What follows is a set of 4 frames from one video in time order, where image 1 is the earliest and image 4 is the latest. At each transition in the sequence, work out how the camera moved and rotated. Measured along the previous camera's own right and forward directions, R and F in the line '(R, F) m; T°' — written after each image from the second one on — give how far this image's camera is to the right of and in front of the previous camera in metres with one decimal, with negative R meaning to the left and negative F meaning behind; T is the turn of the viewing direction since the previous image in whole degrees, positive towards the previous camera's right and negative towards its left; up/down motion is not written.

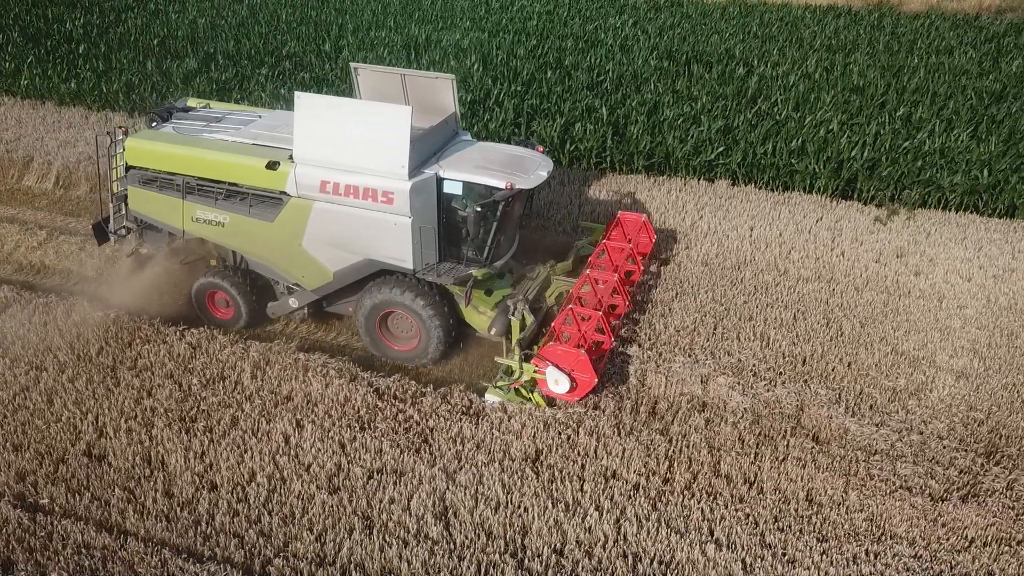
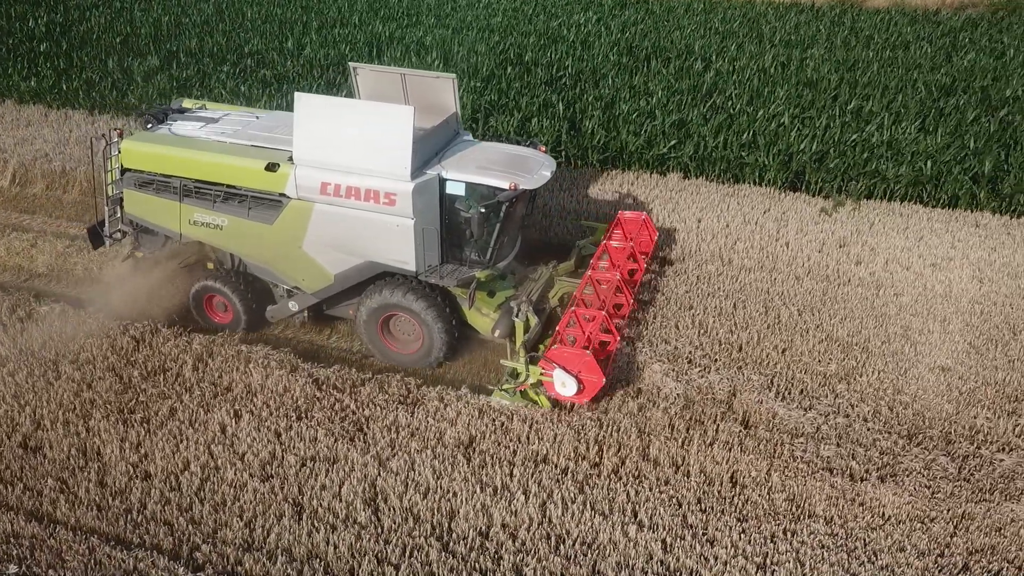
(+0.4, -0.1) m; +1°
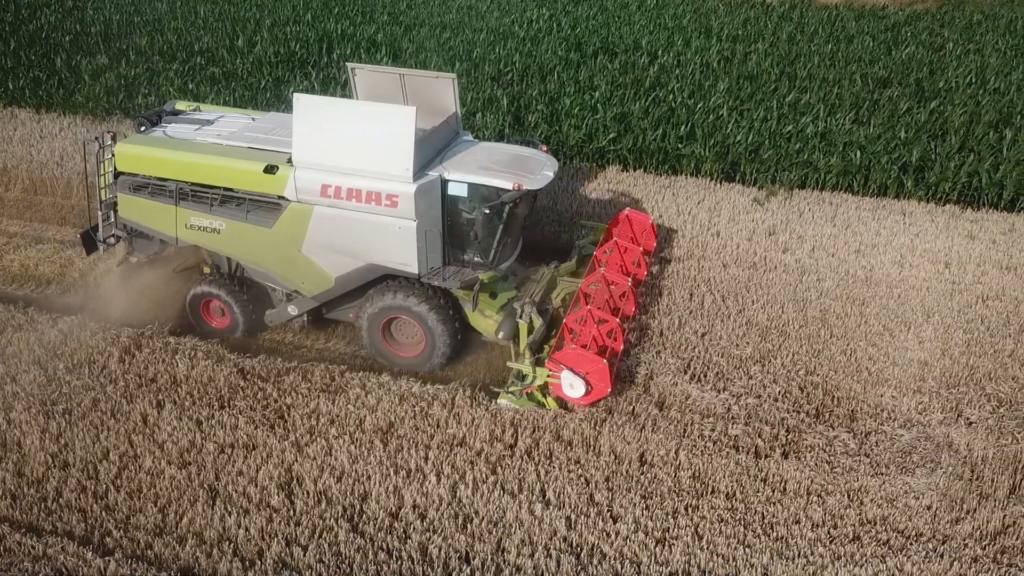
(+0.5, -0.1) m; +1°
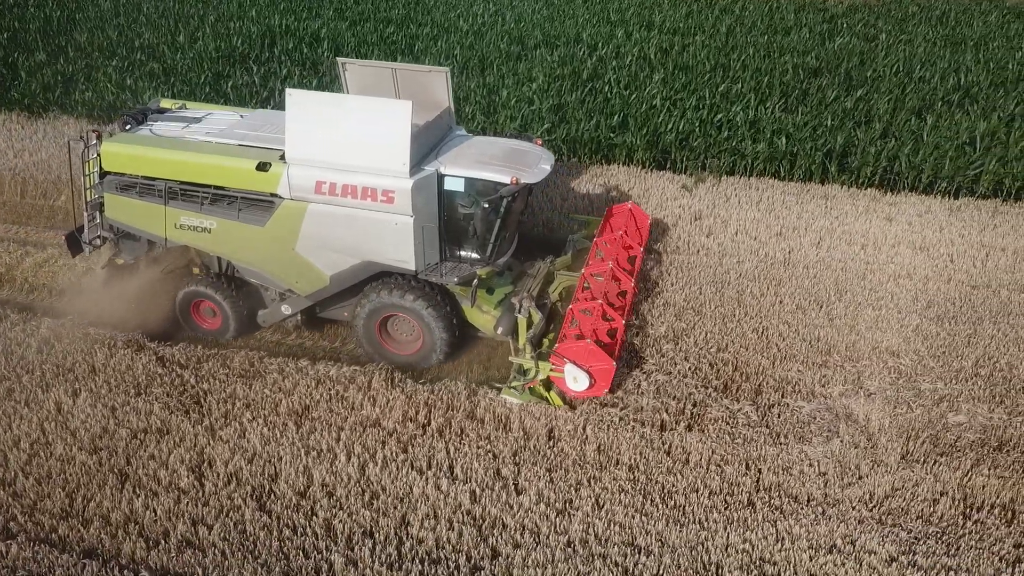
(+0.5, -0.1) m; +2°
